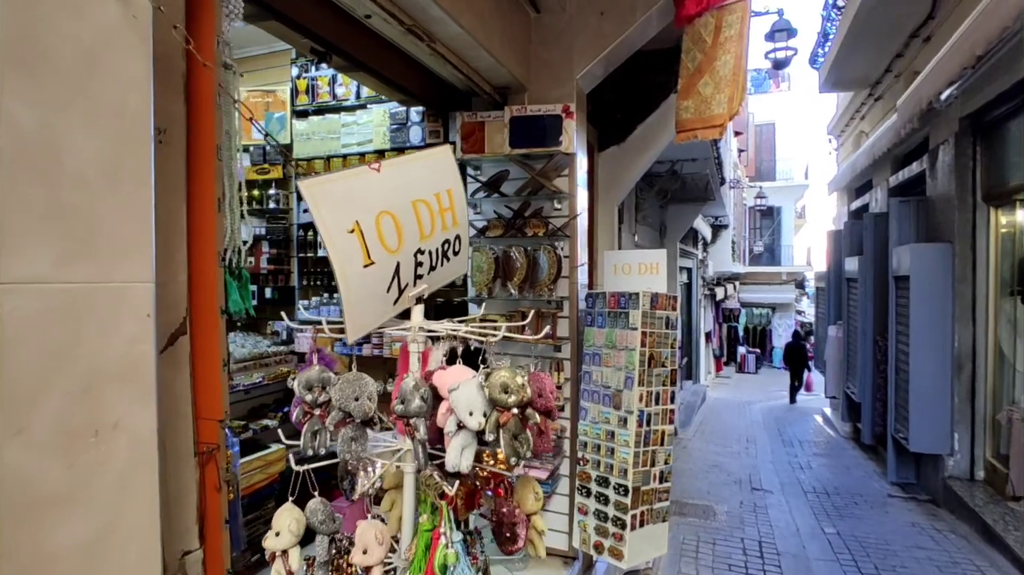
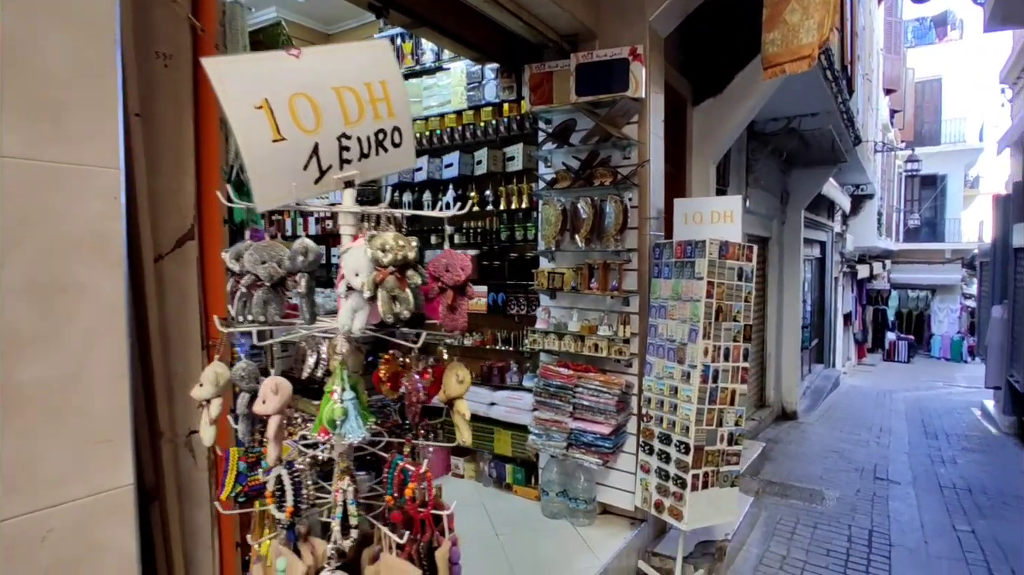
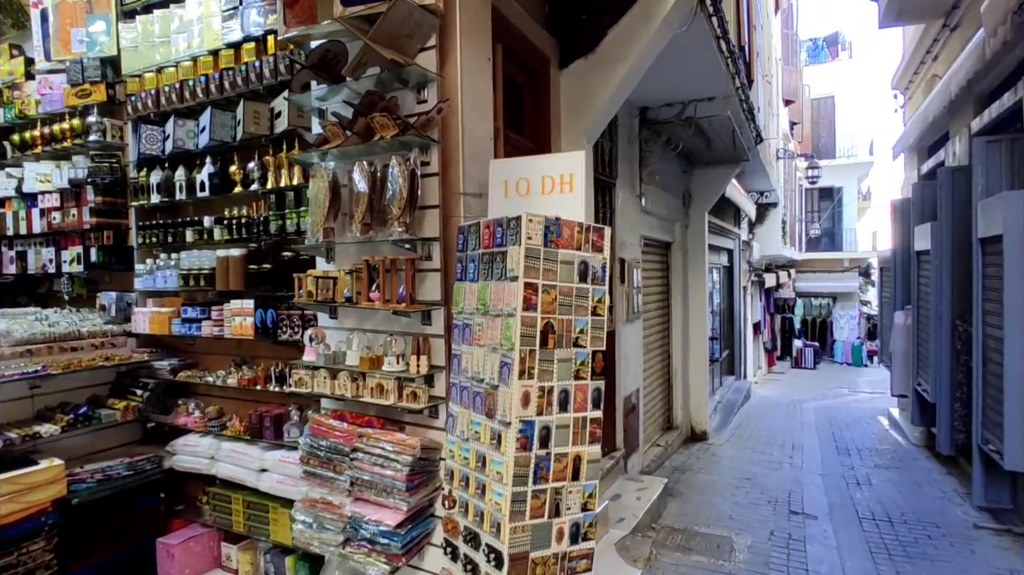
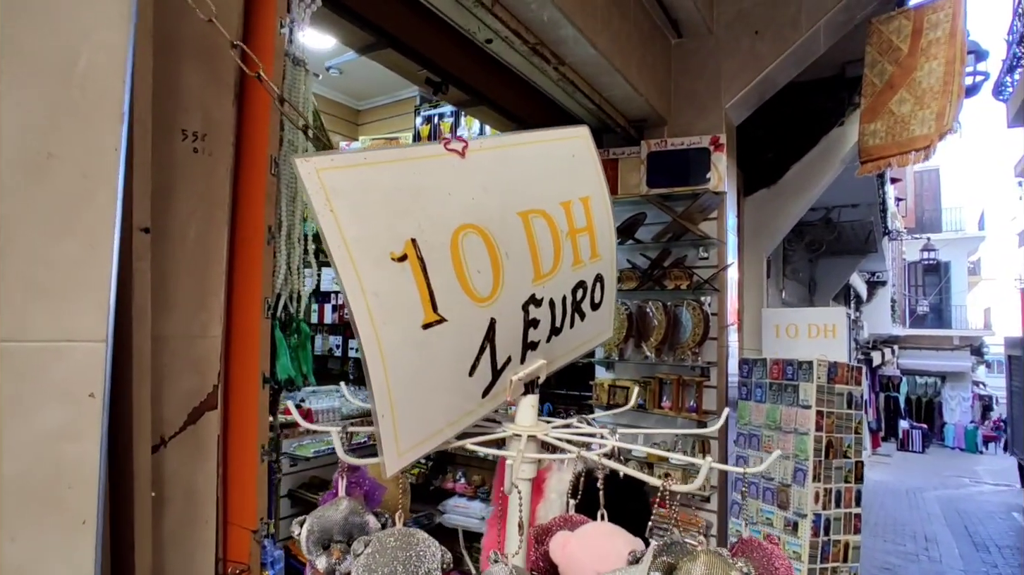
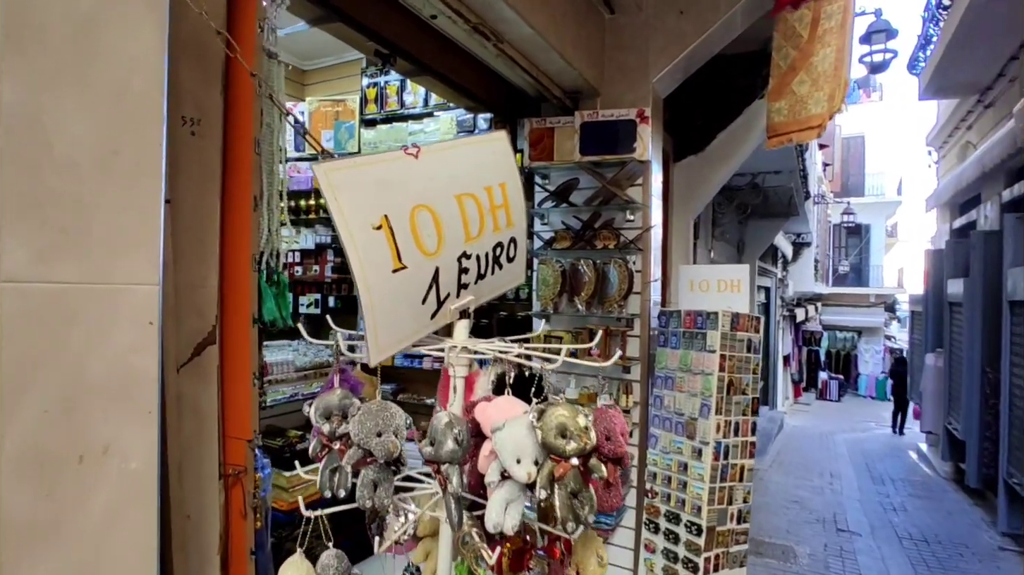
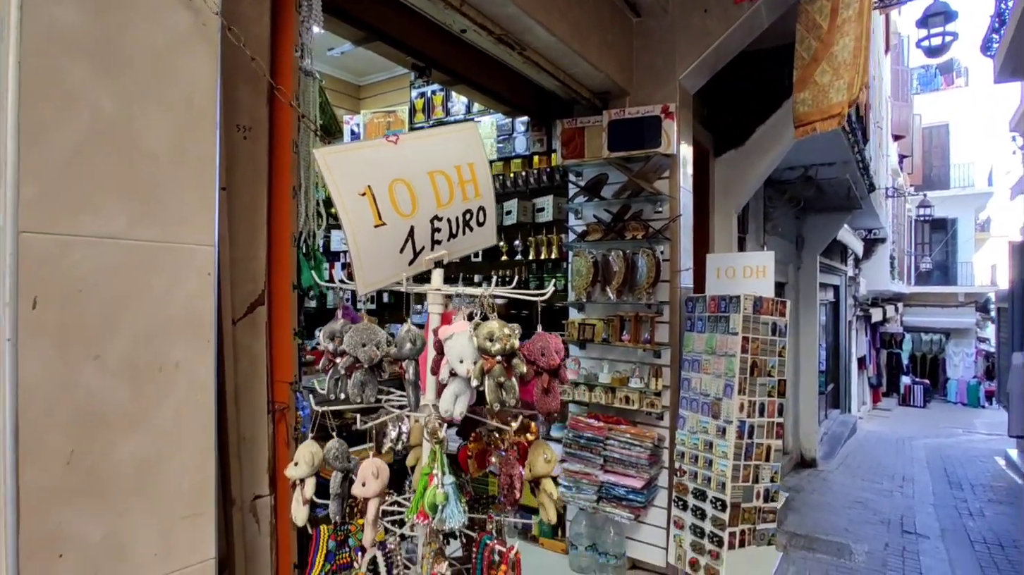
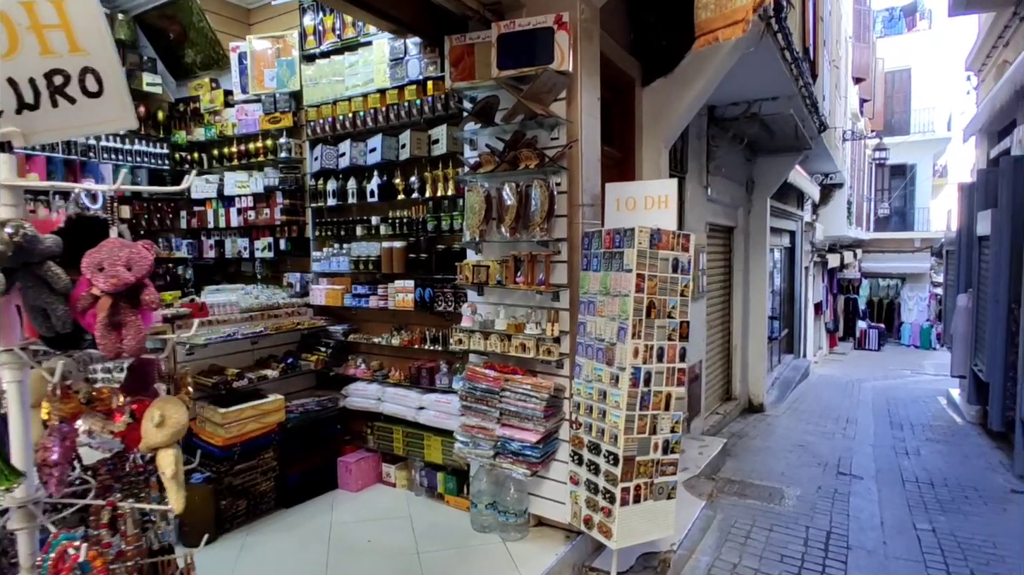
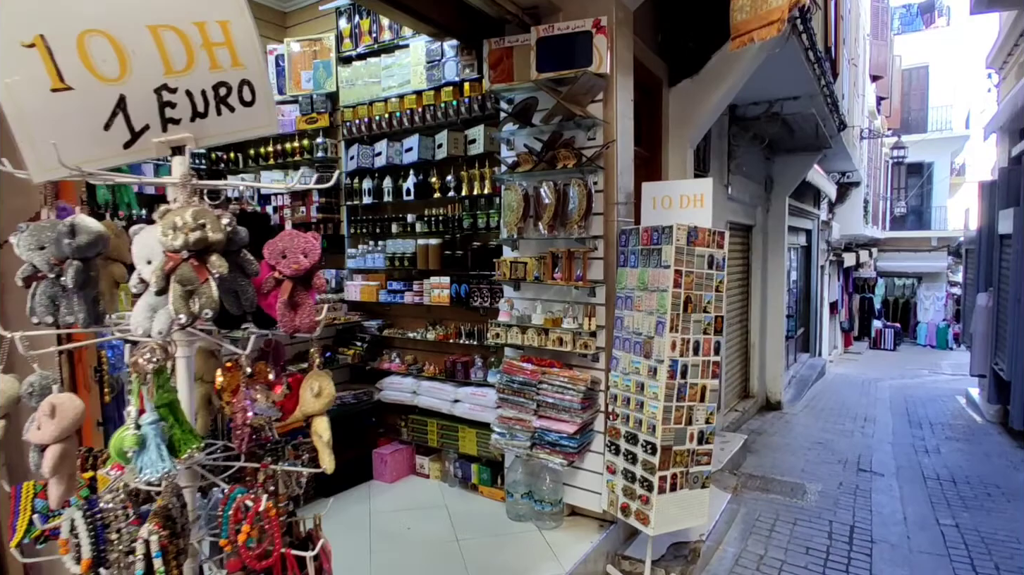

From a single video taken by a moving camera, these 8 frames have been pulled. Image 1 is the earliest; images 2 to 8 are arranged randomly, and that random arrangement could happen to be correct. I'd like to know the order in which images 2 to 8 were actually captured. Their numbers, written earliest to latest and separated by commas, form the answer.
5, 4, 6, 2, 8, 7, 3
